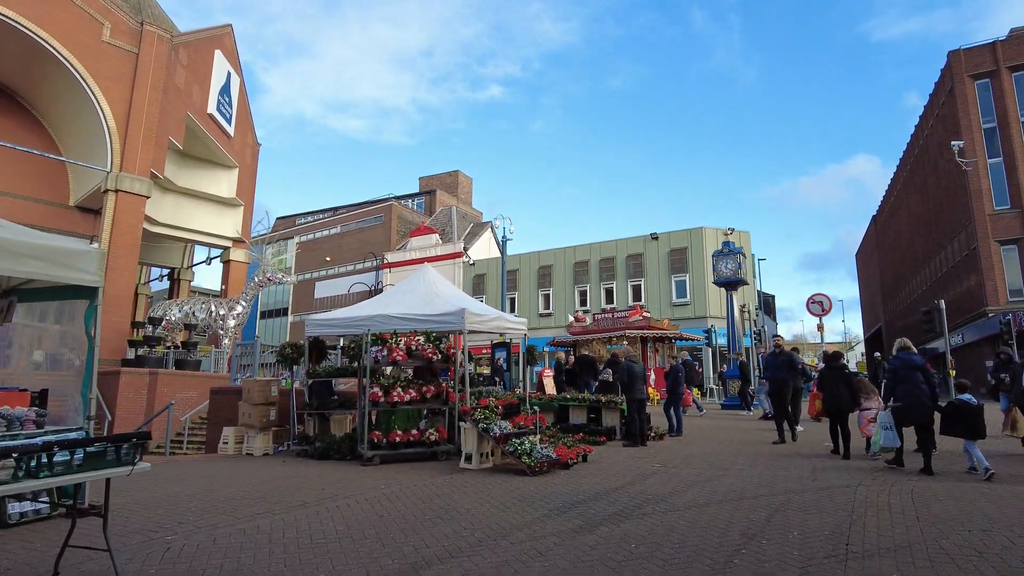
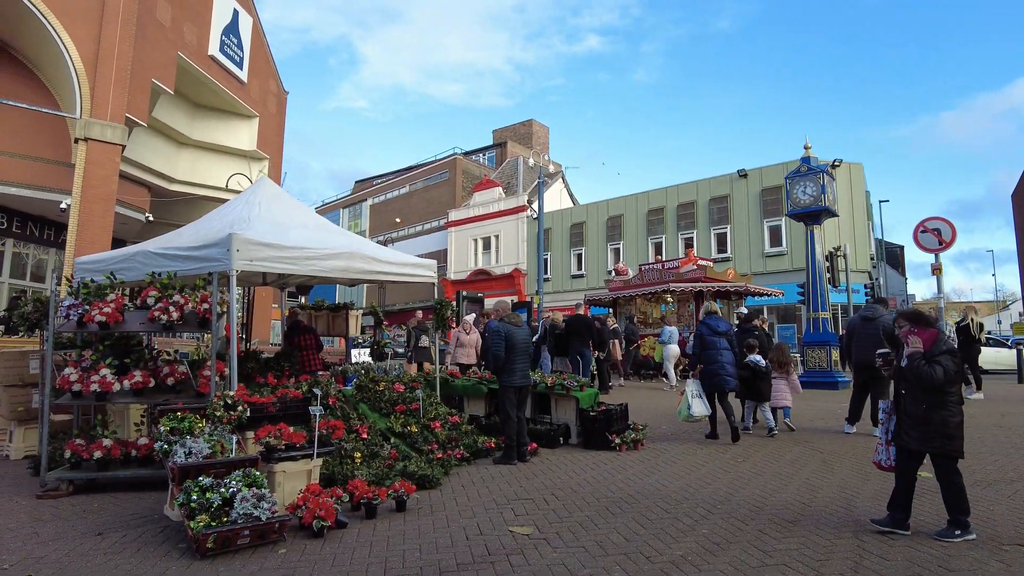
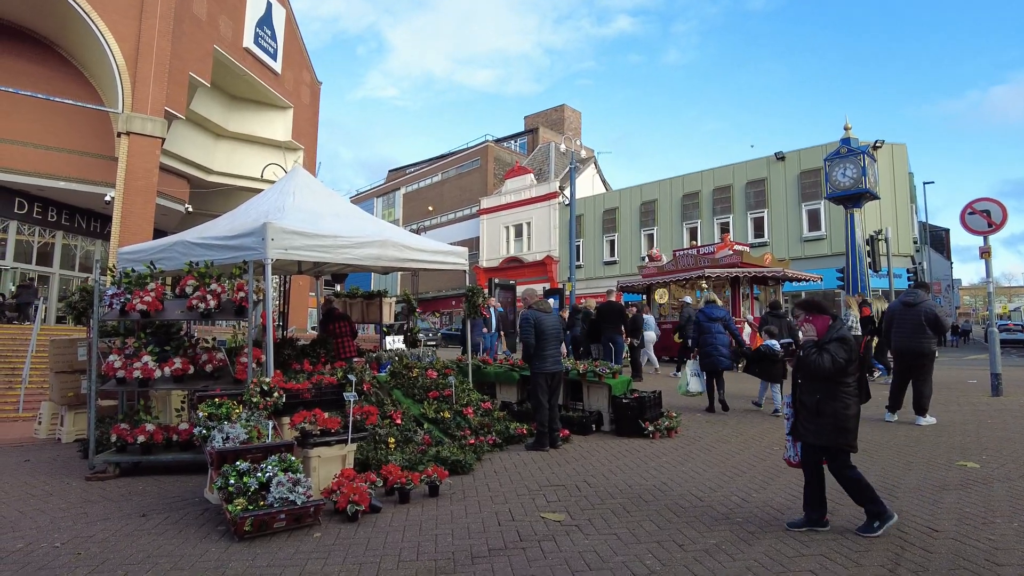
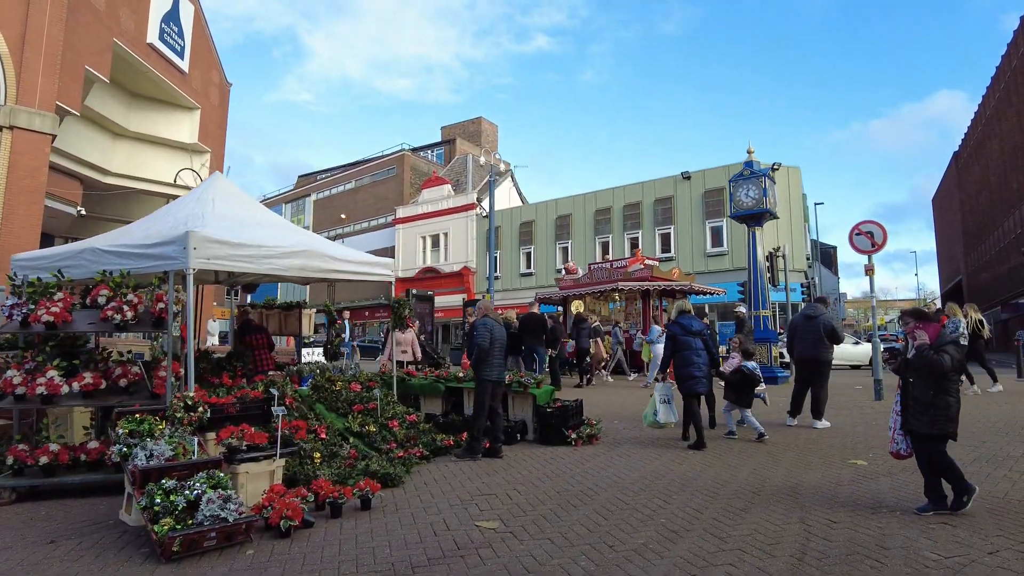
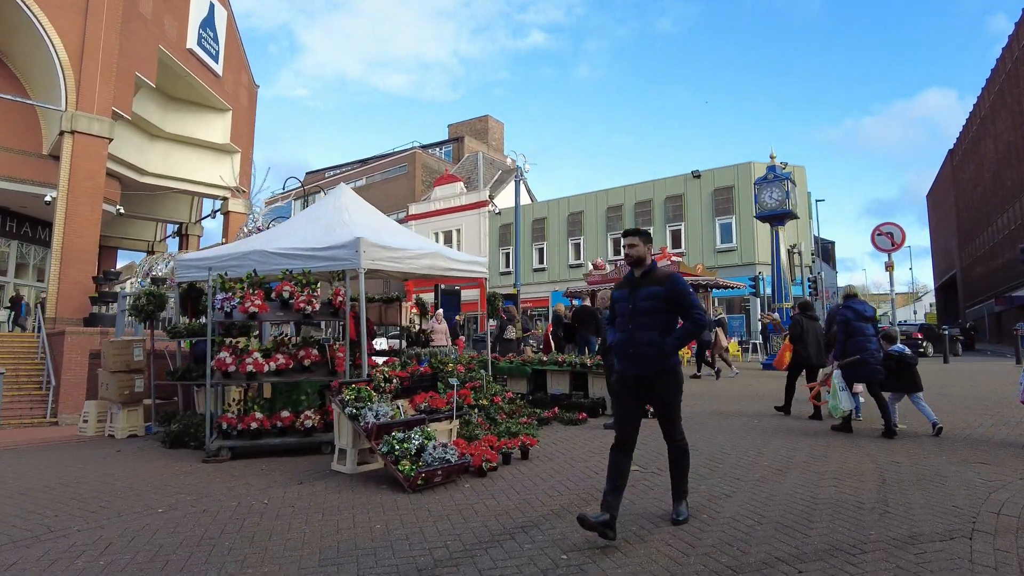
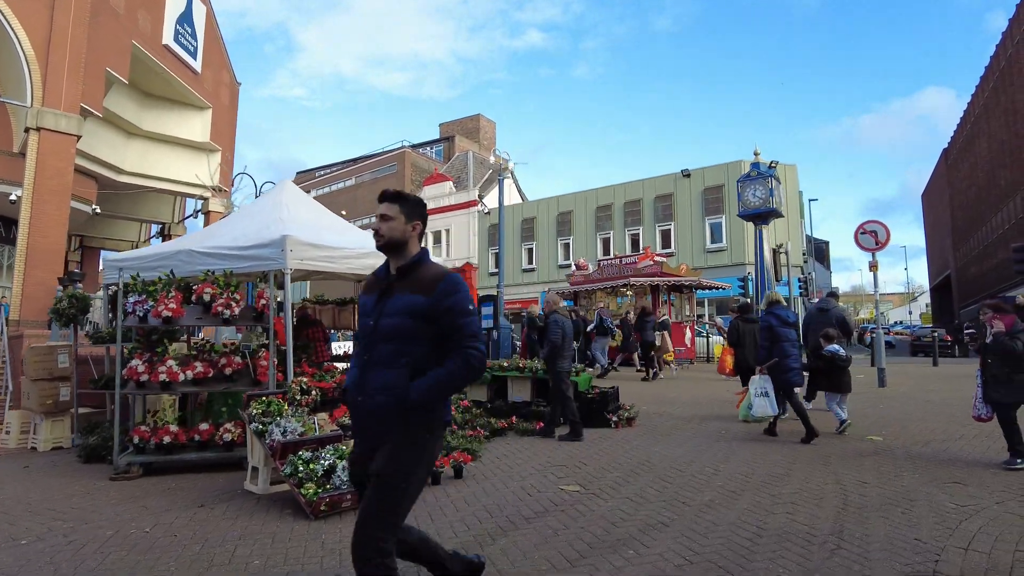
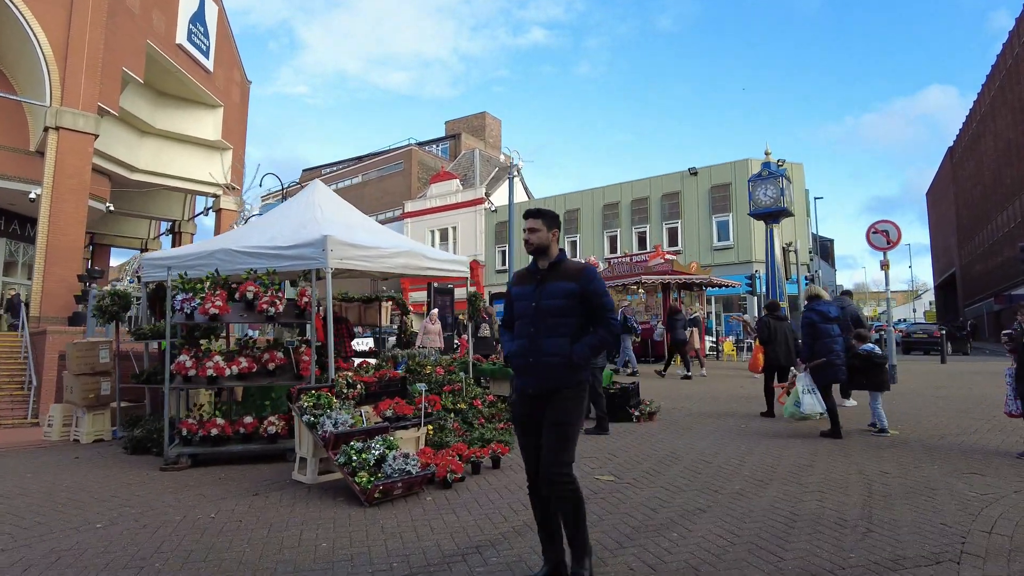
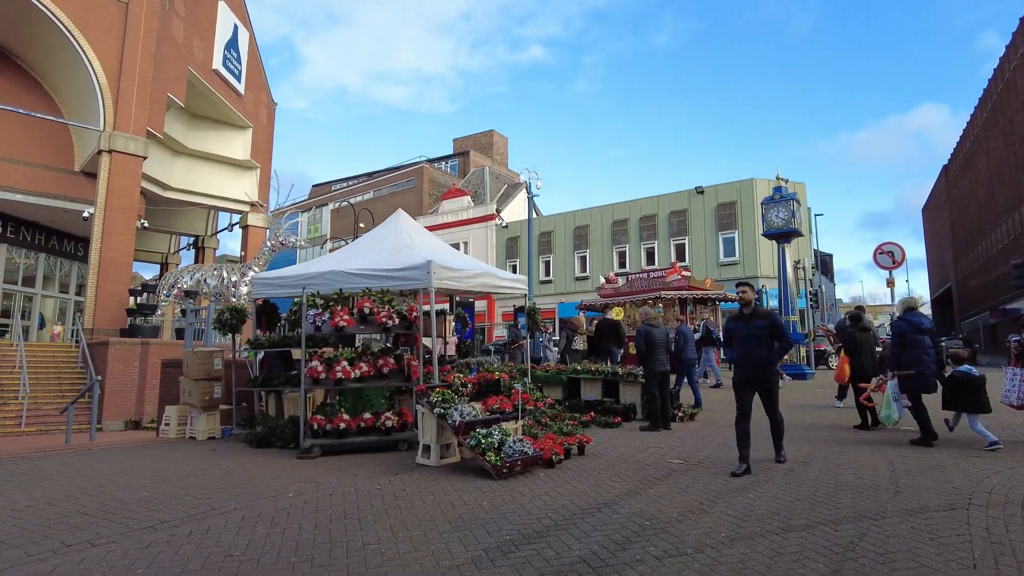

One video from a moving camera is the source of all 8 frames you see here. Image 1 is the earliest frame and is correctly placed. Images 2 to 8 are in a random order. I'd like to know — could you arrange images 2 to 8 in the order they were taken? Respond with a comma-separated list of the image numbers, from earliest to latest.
8, 5, 7, 6, 4, 2, 3
